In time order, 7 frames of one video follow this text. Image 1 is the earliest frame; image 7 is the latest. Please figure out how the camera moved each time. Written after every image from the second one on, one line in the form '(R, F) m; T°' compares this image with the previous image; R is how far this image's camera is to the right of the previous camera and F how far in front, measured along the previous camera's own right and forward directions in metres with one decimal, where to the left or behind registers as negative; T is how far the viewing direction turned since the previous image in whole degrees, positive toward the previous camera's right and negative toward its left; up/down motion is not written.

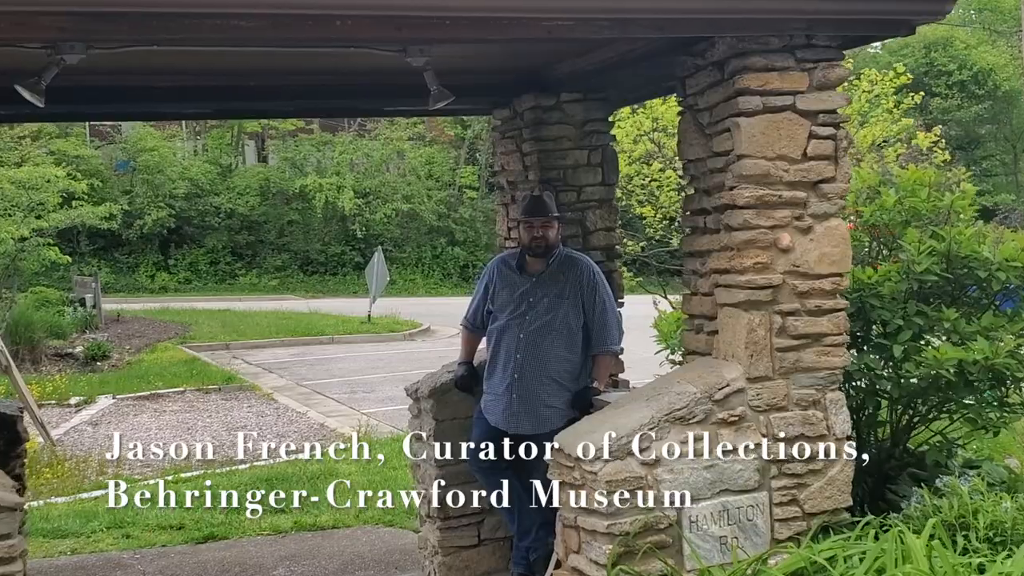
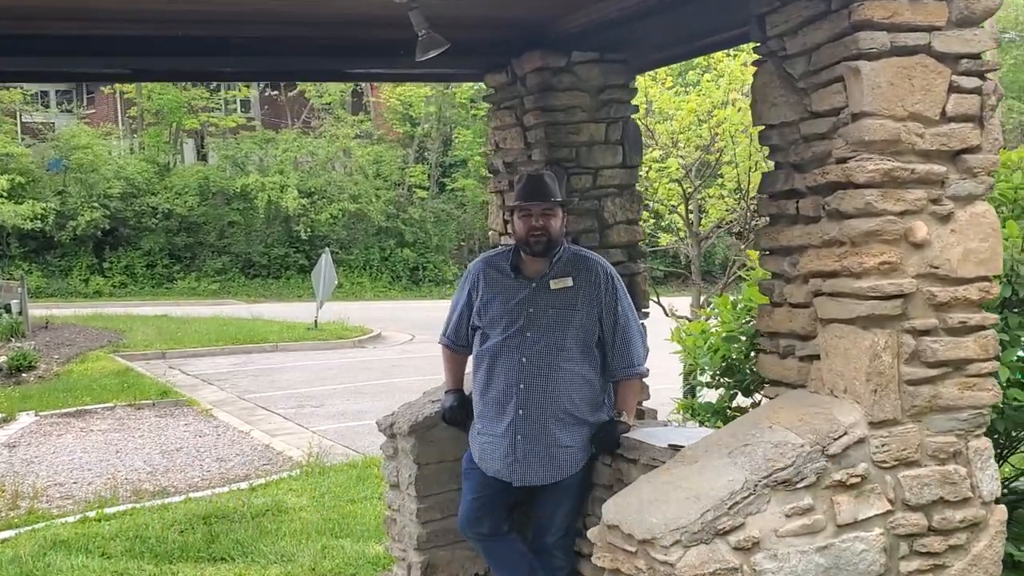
(-0.2, +1.1) m; +3°
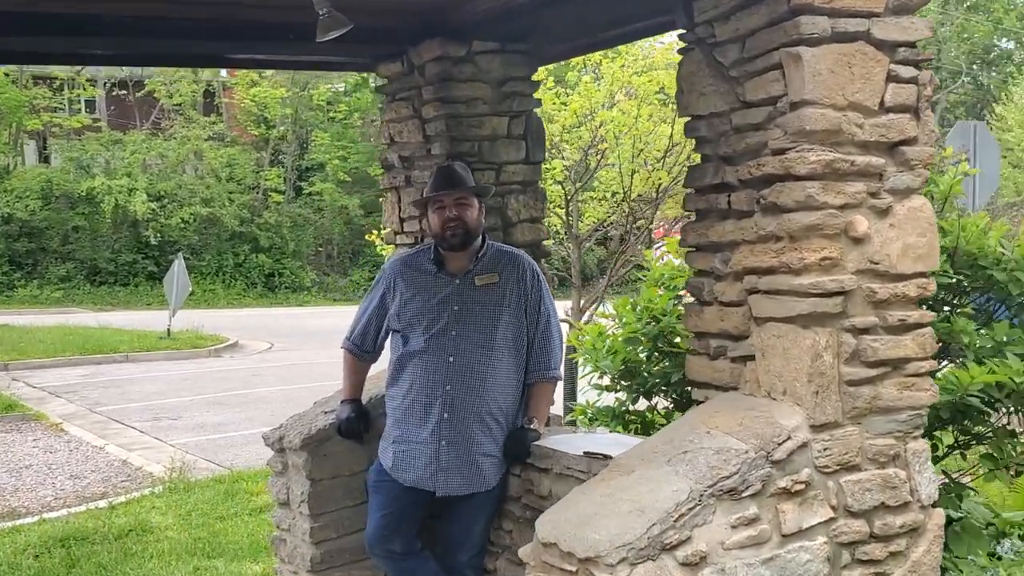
(-0.2, +0.2) m; +7°
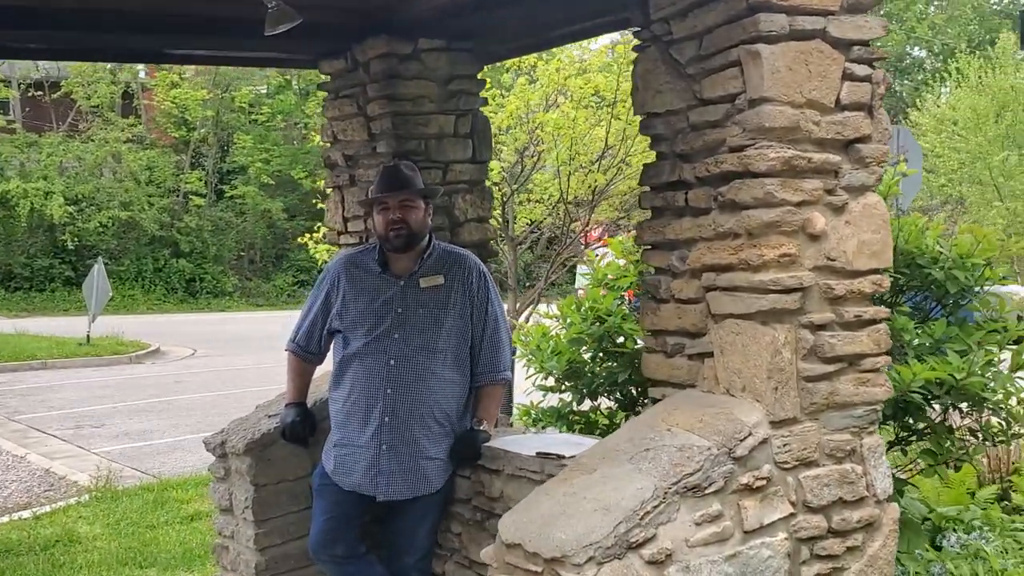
(-0.1, 0.0) m; +4°
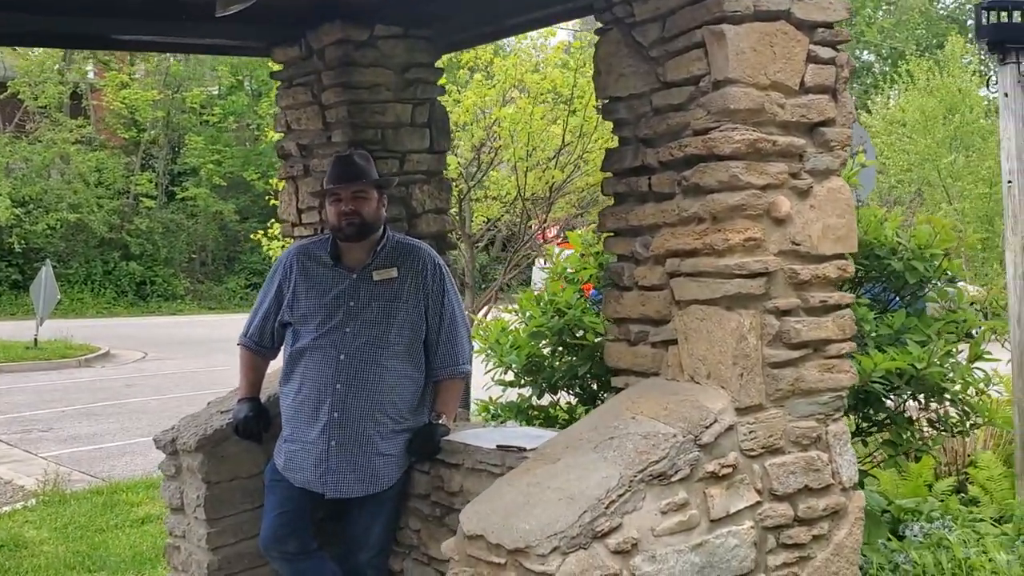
(0.0, +0.1) m; +2°
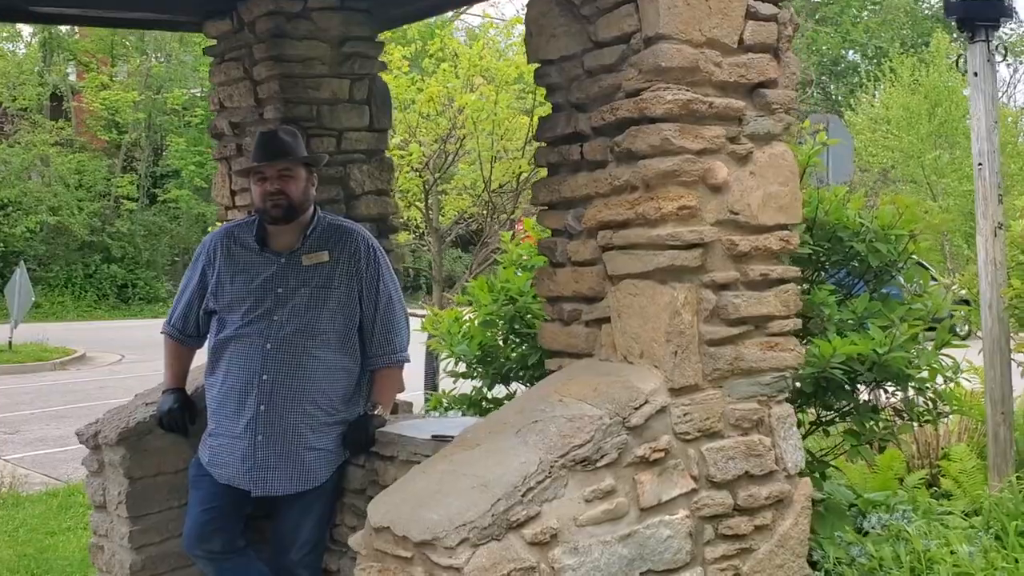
(+0.2, +0.2) m; 0°
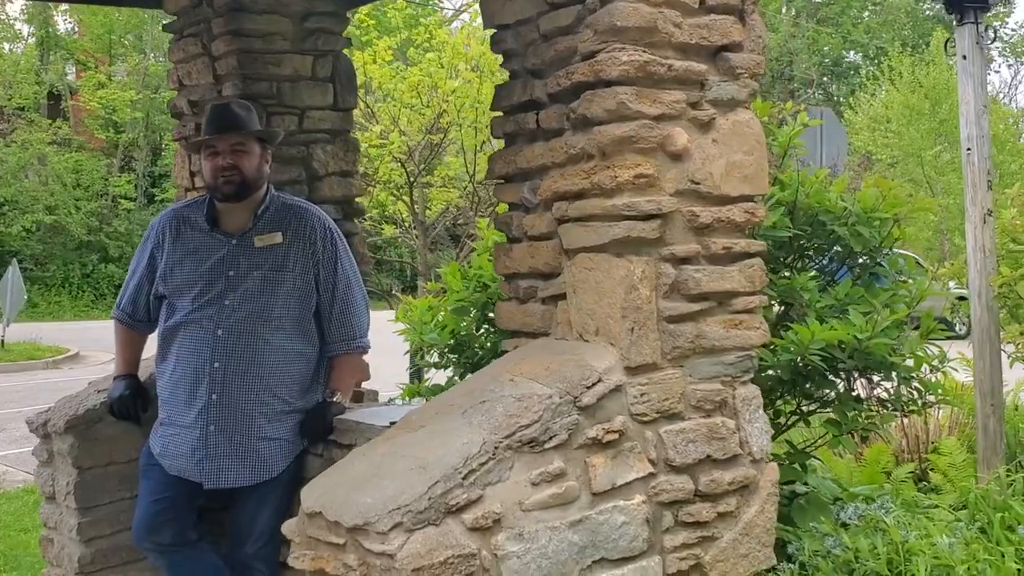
(+0.1, +0.1) m; 0°
